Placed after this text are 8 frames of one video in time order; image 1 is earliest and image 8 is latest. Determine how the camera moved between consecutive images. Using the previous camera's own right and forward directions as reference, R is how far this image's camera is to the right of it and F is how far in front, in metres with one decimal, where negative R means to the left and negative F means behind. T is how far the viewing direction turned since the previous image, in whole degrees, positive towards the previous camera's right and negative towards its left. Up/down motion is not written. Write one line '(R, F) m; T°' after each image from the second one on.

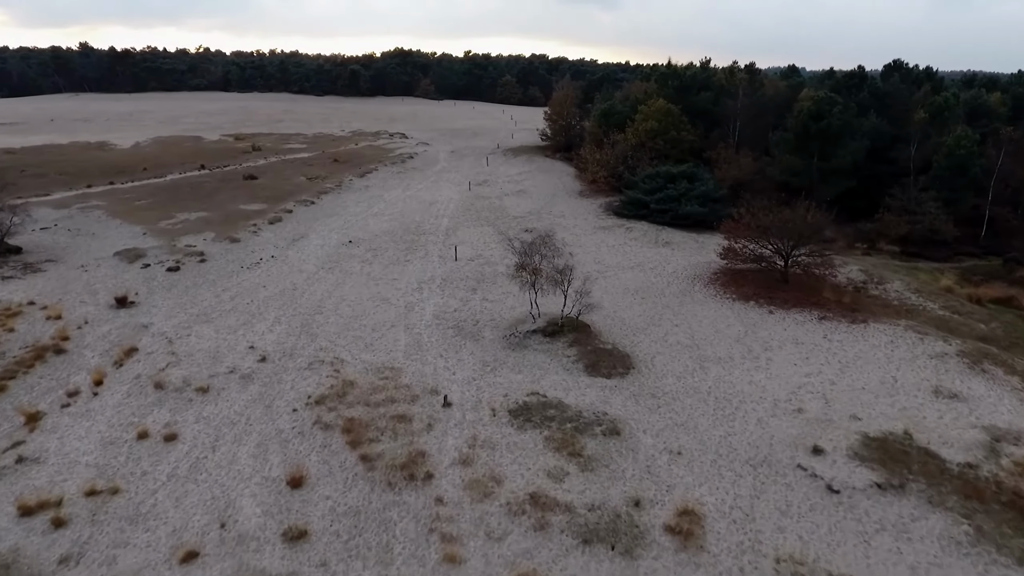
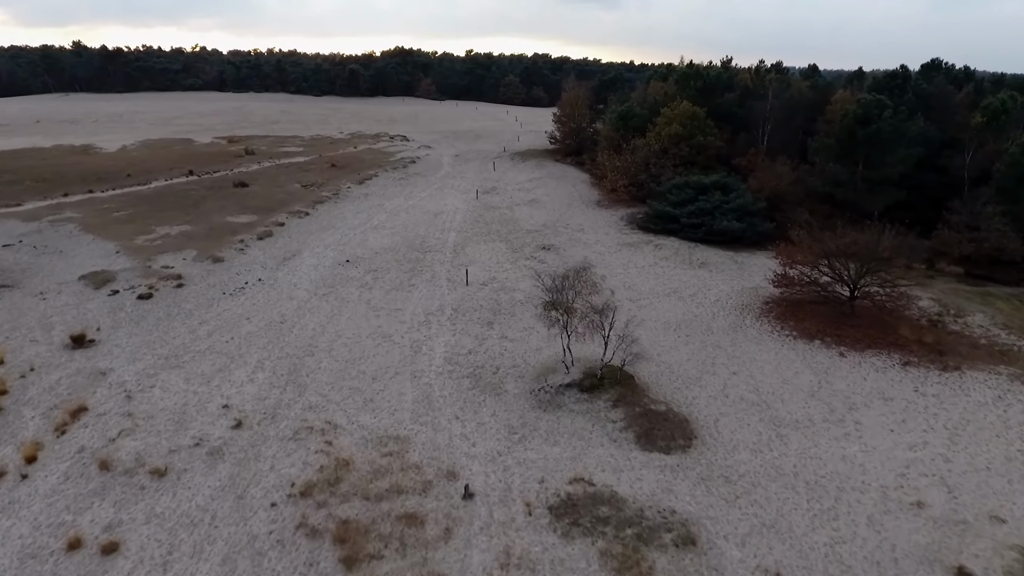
(-1.0, +4.2) m; 0°
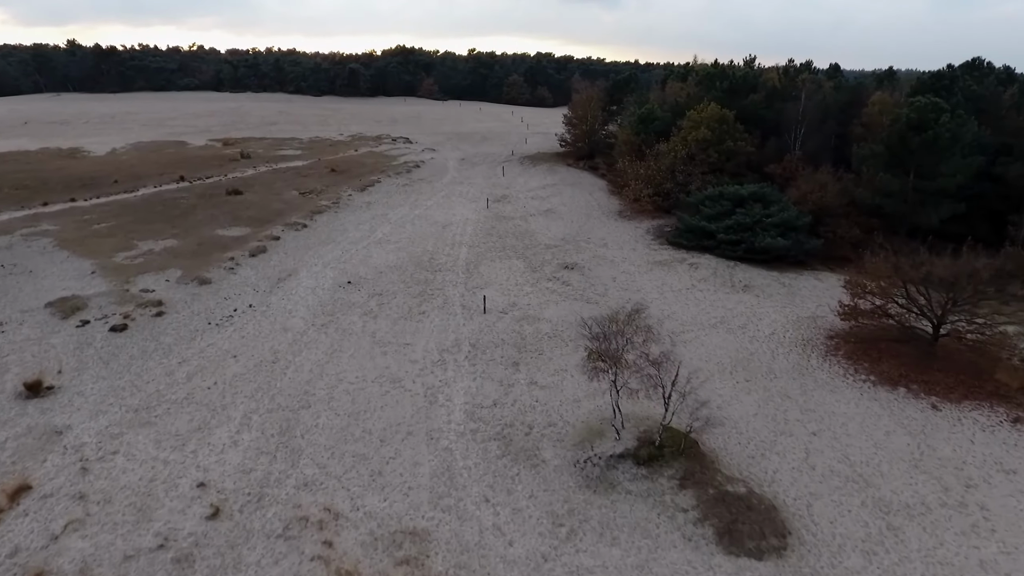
(-1.1, +3.7) m; 0°
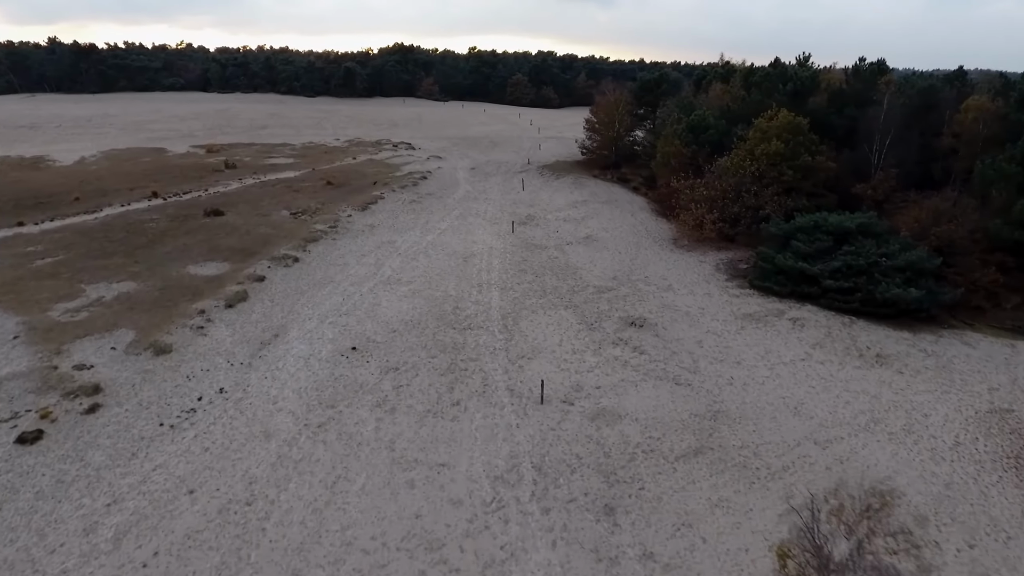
(-2.4, +7.6) m; 0°
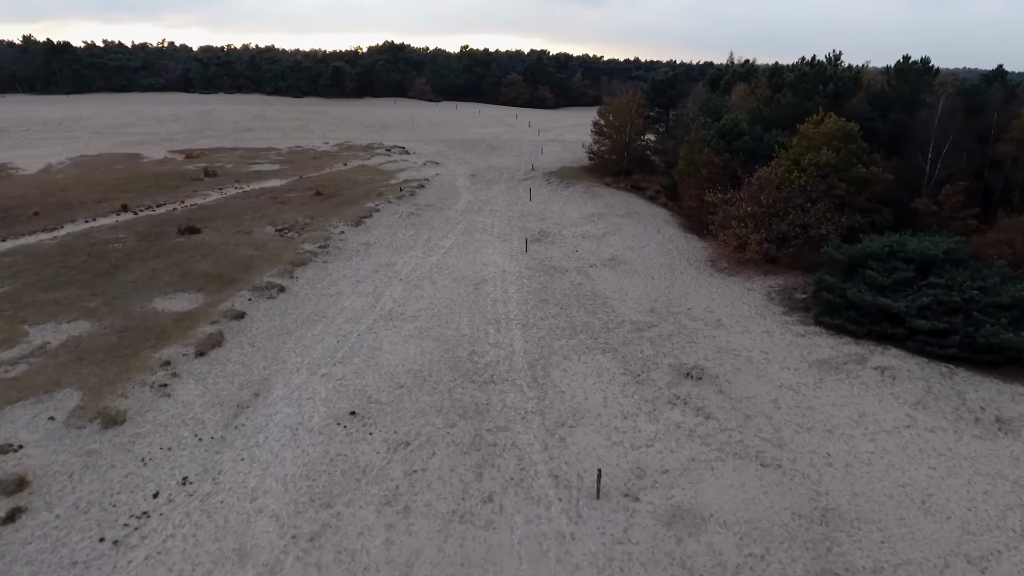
(-1.5, +4.6) m; +1°
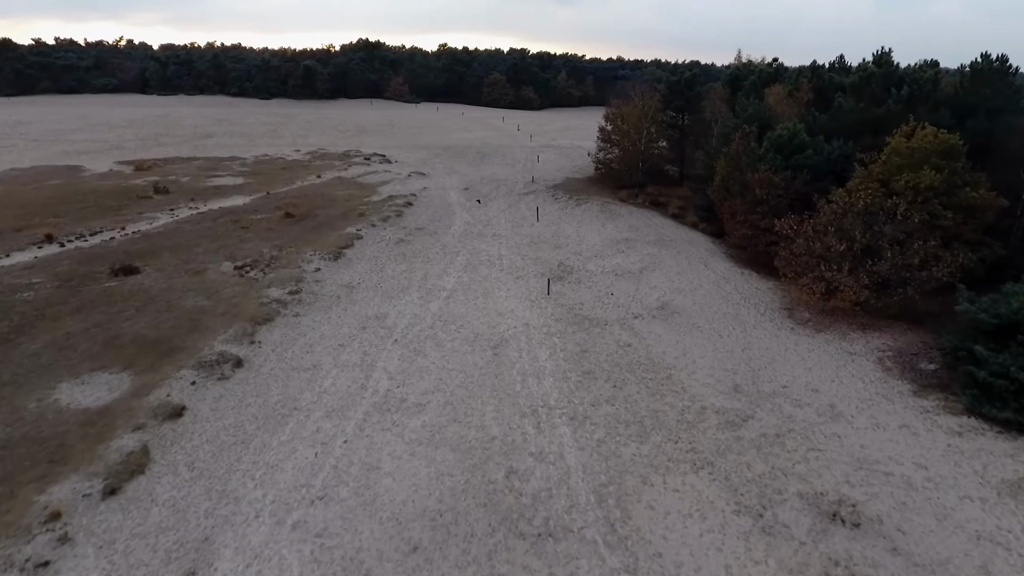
(-2.1, +7.4) m; +2°
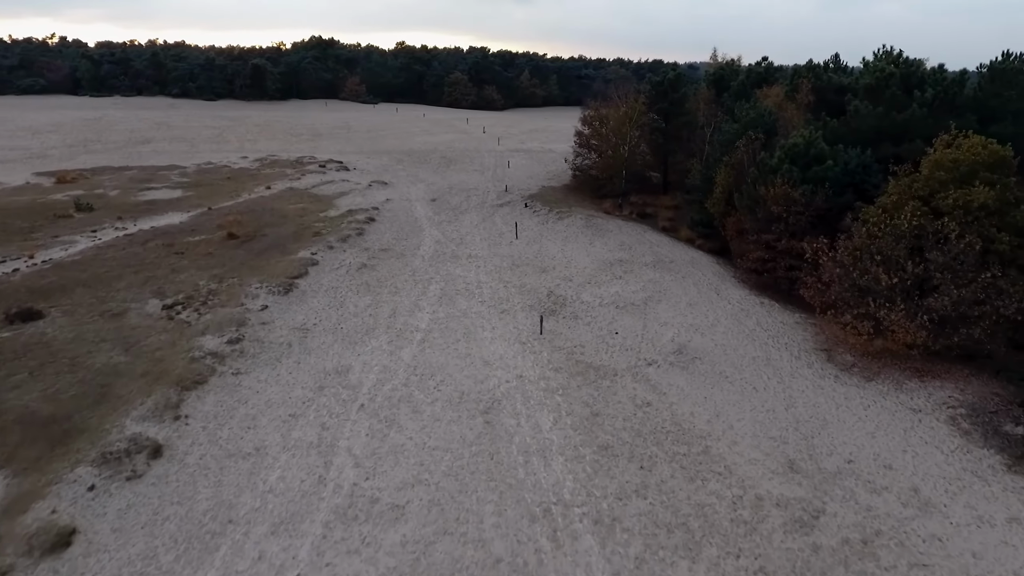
(-1.0, +4.7) m; +4°
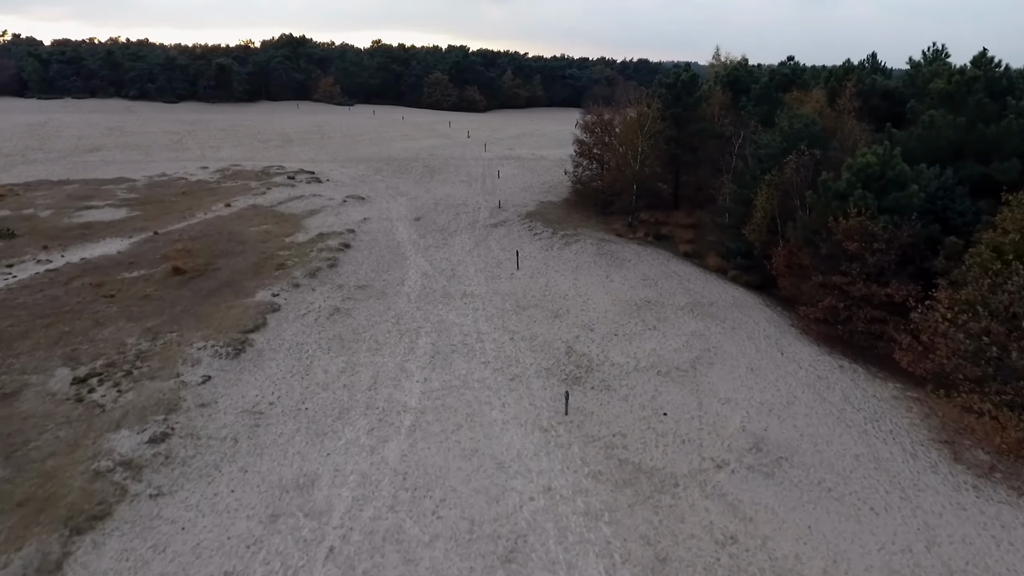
(-1.2, +6.0) m; +2°
